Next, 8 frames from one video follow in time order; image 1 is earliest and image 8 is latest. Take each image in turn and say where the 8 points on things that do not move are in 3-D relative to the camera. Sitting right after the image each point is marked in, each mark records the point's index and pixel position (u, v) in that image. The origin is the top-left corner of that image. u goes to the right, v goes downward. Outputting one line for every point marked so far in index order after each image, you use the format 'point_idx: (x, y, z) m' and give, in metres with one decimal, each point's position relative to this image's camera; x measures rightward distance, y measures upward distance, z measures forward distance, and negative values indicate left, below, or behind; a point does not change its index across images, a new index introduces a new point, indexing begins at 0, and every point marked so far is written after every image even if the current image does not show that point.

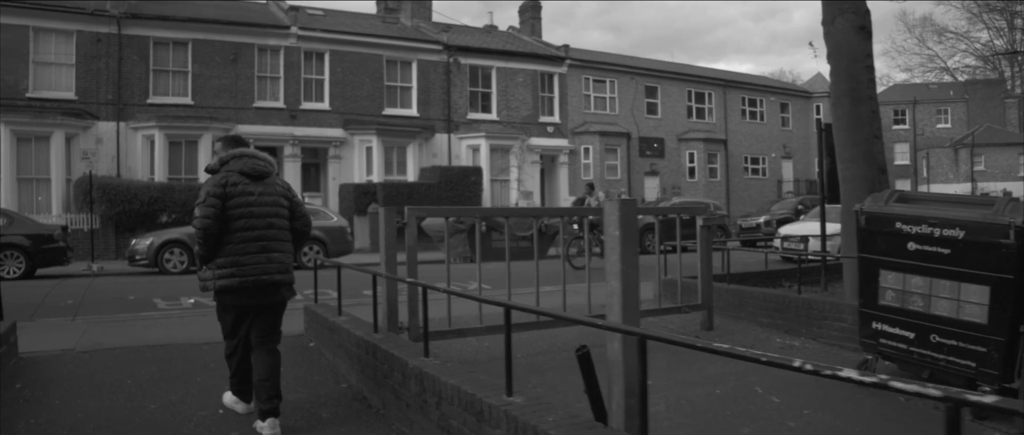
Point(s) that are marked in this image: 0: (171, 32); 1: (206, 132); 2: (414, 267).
0: (-7.6, +4.1, +19.2) m
1: (-6.8, +1.9, +19.0) m
2: (-0.6, -0.3, +5.1) m
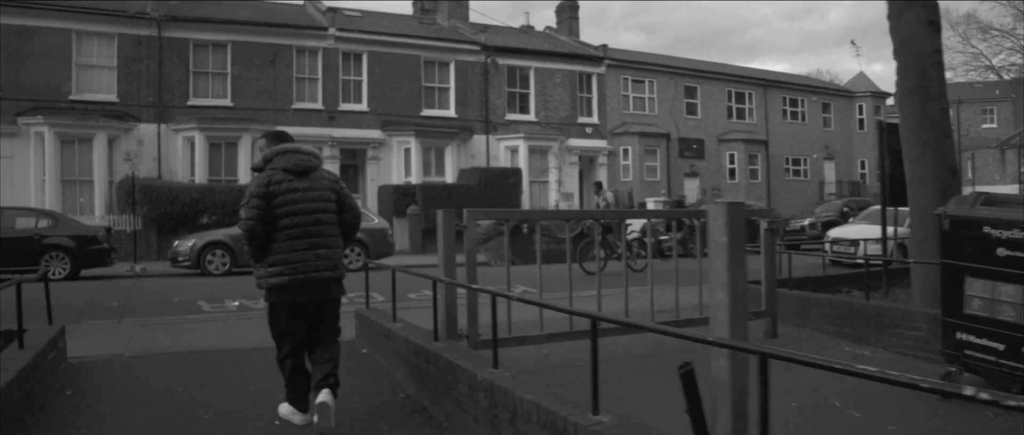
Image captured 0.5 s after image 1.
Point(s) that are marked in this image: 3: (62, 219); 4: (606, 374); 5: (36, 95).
0: (-6.7, +4.1, +19.2) m
1: (-5.9, +1.8, +18.9) m
2: (-0.2, -0.3, +4.9) m
3: (-6.5, 0.0, +12.4) m
4: (+0.6, -1.0, +5.4) m
5: (-9.8, +2.5, +17.6) m
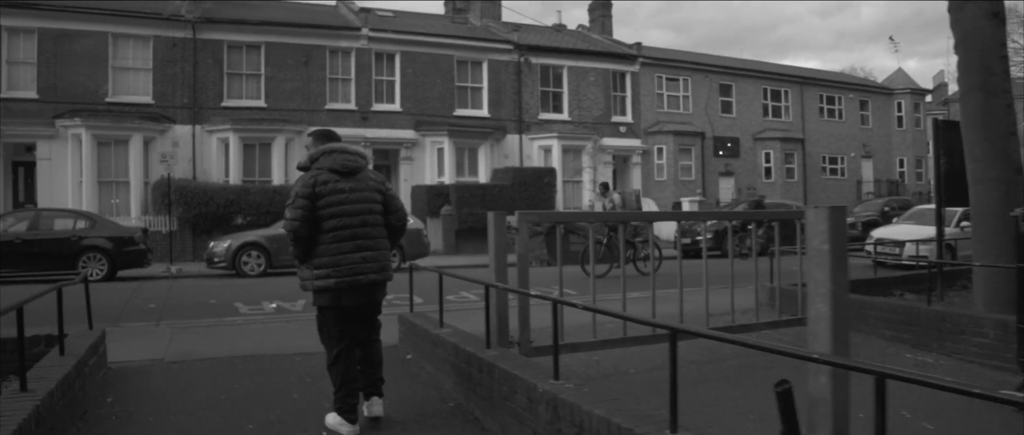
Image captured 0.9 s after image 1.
0: (-6.0, +4.1, +19.2) m
1: (-5.1, +1.8, +18.9) m
2: (+0.1, -0.3, +4.7) m
3: (-6.0, 0.0, +12.4) m
4: (+0.9, -1.0, +5.2) m
5: (-9.1, +2.5, +17.8) m
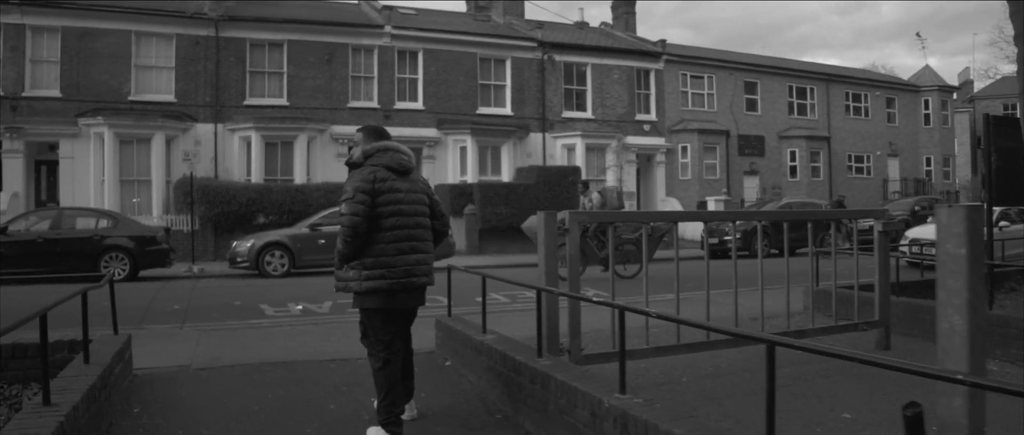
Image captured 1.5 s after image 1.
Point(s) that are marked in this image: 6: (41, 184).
0: (-5.4, +4.1, +19.1) m
1: (-4.6, +1.8, +18.7) m
2: (+0.3, -0.3, +4.4) m
3: (-5.6, 0.0, +12.2) m
4: (+1.2, -1.0, +4.9) m
5: (-8.6, +2.5, +17.6) m
6: (-9.9, +0.7, +18.1) m
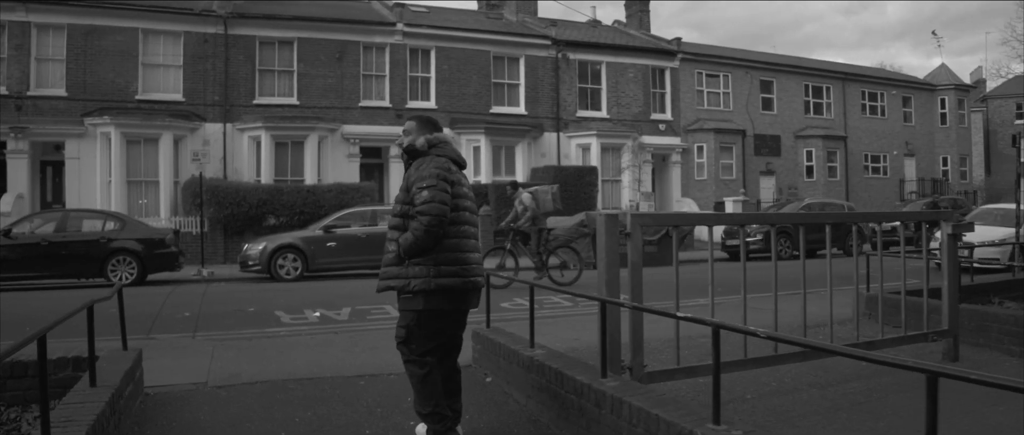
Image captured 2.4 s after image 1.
0: (-5.1, +4.1, +18.6) m
1: (-4.3, +1.8, +18.3) m
2: (+0.6, -0.3, +3.9) m
3: (-5.3, -0.1, +11.8) m
4: (+1.4, -1.0, +4.4) m
5: (-8.2, +2.5, +17.2) m
6: (-9.6, +0.7, +17.7) m
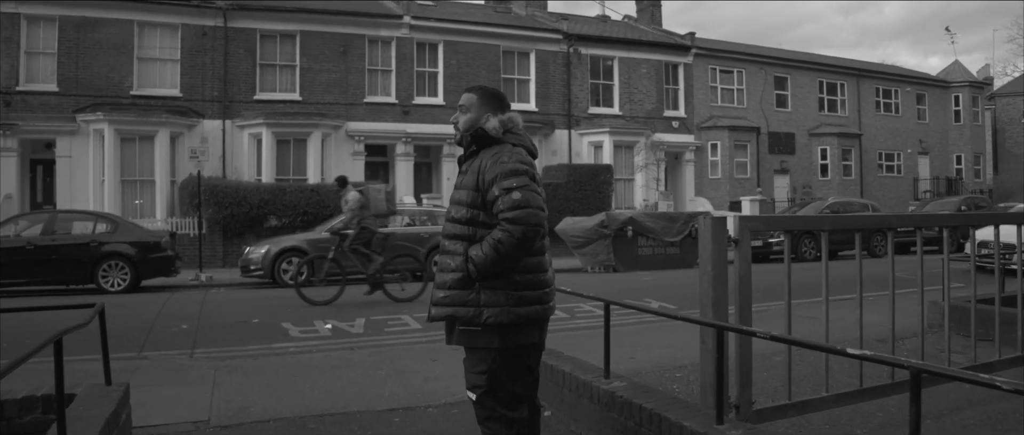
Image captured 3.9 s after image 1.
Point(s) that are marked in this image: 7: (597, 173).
0: (-4.8, +4.0, +17.8) m
1: (-4.0, +1.8, +17.5) m
2: (+0.9, -0.3, +3.1) m
3: (-5.0, -0.1, +11.0) m
4: (+1.7, -1.0, +3.6) m
5: (-8.0, +2.4, +16.4) m
6: (-9.4, +0.6, +16.9) m
7: (+1.9, +1.0, +19.0) m
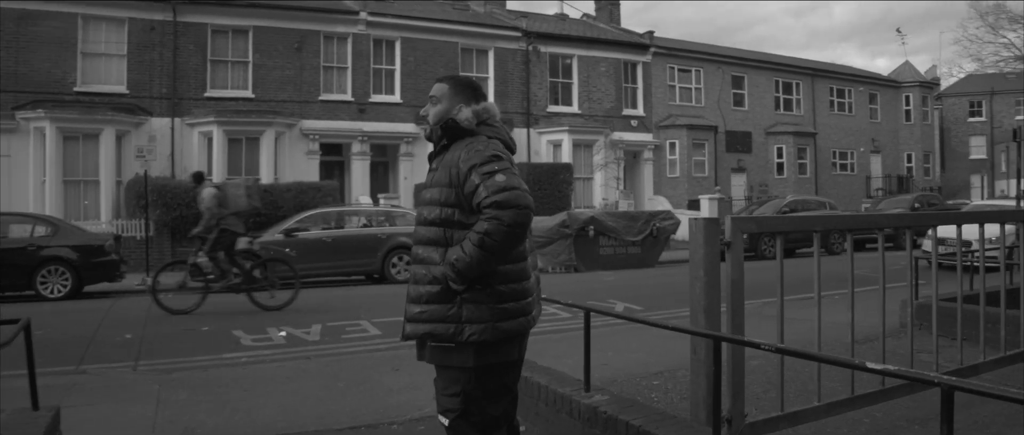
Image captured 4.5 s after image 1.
0: (-5.7, +4.0, +17.3) m
1: (-4.8, +1.8, +17.0) m
2: (+0.8, -0.3, +2.9) m
3: (-5.5, -0.1, +10.5) m
4: (+1.6, -1.0, +3.5) m
5: (-8.7, +2.4, +15.8) m
6: (-10.1, +0.6, +16.1) m
7: (+1.0, +1.0, +18.8) m
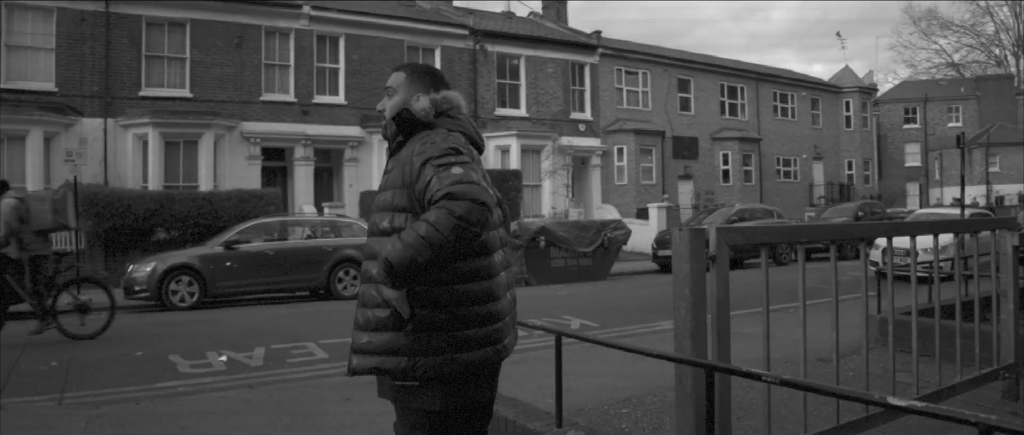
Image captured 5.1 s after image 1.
0: (-6.6, +3.9, +16.6) m
1: (-5.8, +1.7, +16.3) m
2: (+0.7, -0.6, +2.7) m
3: (-6.0, -0.2, +9.8) m
4: (+1.5, -1.3, +3.3) m
5: (-9.6, +2.3, +14.8) m
6: (-11.0, +0.5, +15.1) m
7: (-0.1, +0.8, +18.5) m
